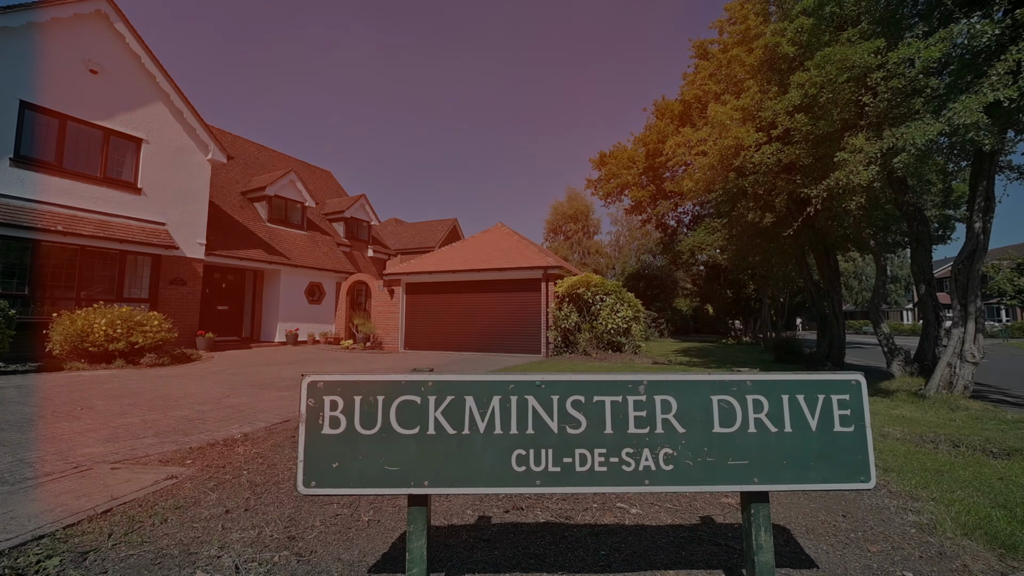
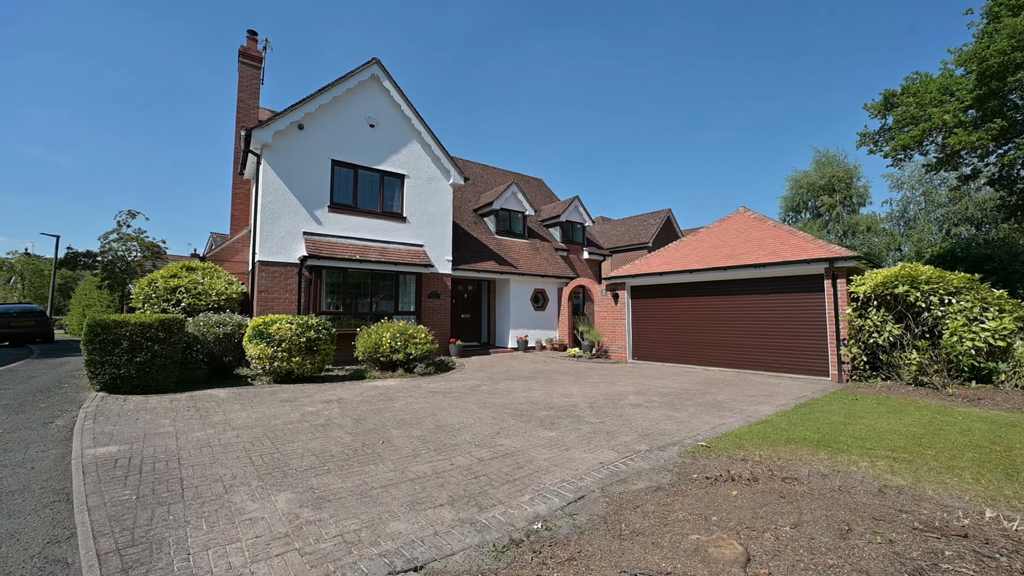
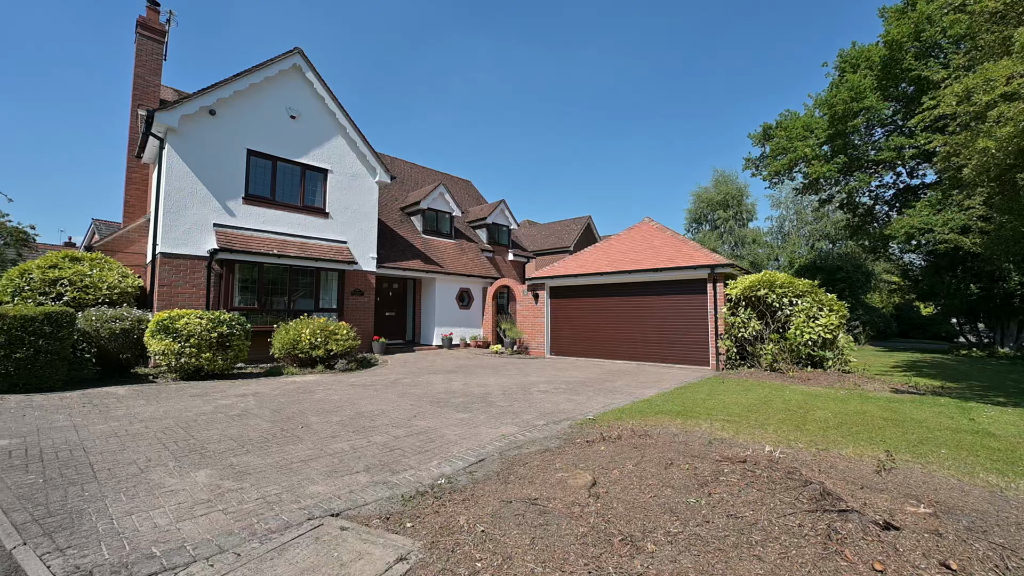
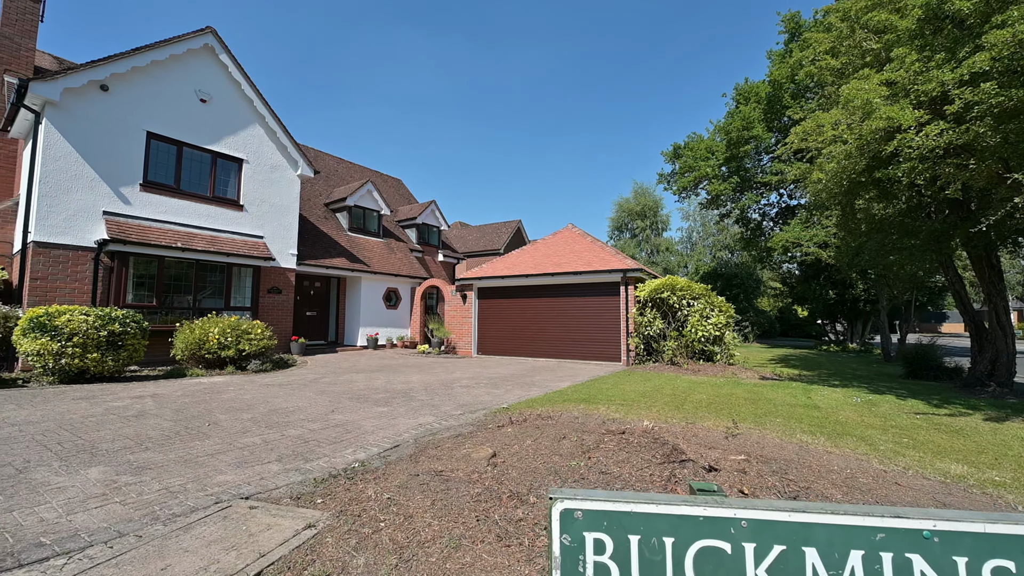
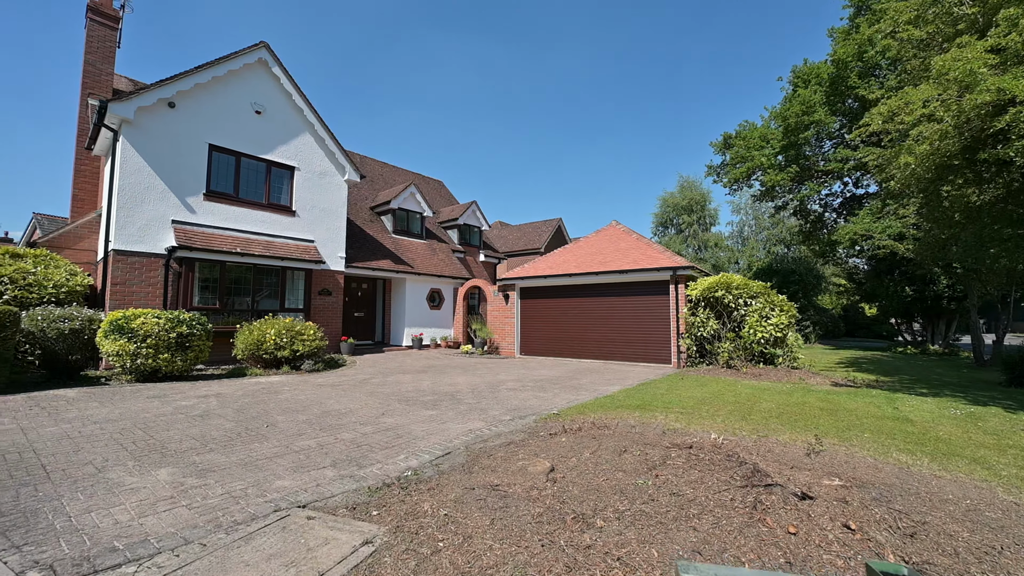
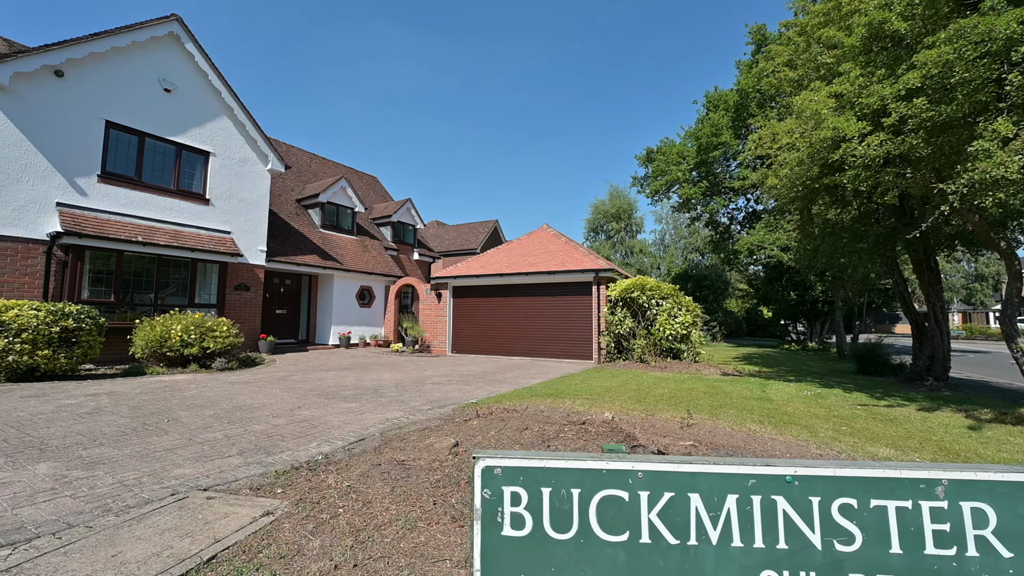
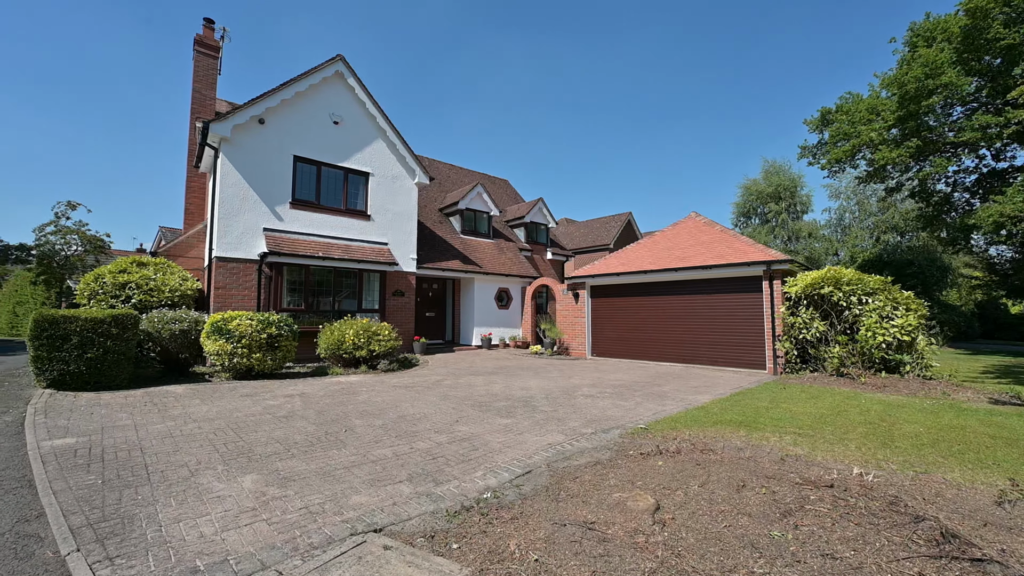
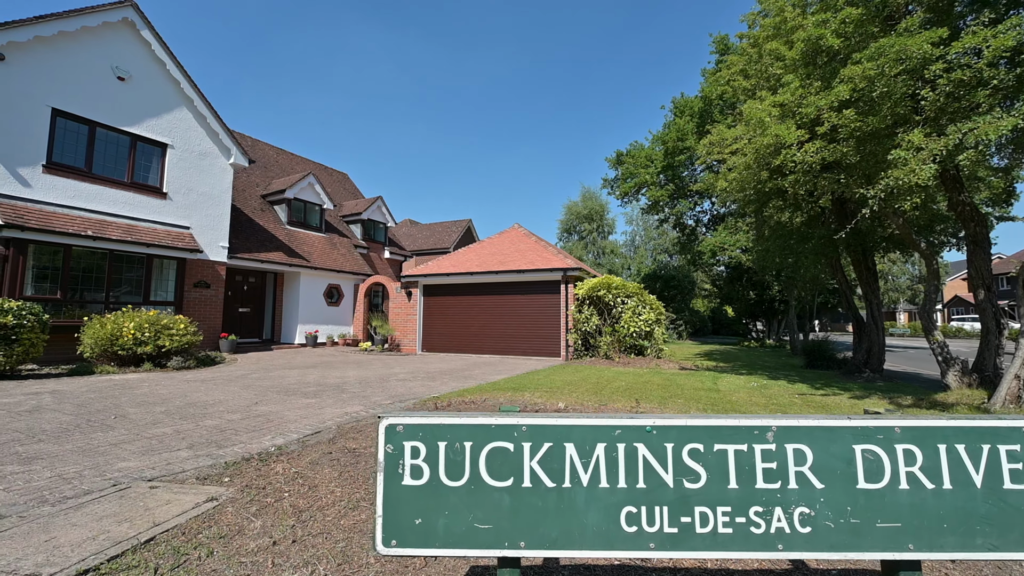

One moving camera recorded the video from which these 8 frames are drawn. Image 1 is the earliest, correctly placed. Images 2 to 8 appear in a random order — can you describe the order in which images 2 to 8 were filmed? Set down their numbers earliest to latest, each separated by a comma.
8, 6, 4, 5, 3, 7, 2
